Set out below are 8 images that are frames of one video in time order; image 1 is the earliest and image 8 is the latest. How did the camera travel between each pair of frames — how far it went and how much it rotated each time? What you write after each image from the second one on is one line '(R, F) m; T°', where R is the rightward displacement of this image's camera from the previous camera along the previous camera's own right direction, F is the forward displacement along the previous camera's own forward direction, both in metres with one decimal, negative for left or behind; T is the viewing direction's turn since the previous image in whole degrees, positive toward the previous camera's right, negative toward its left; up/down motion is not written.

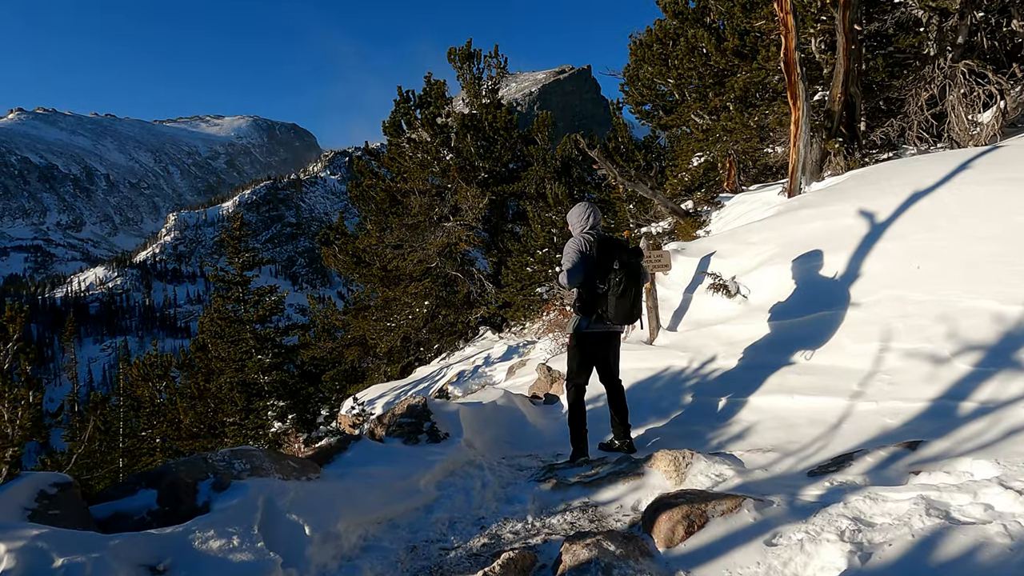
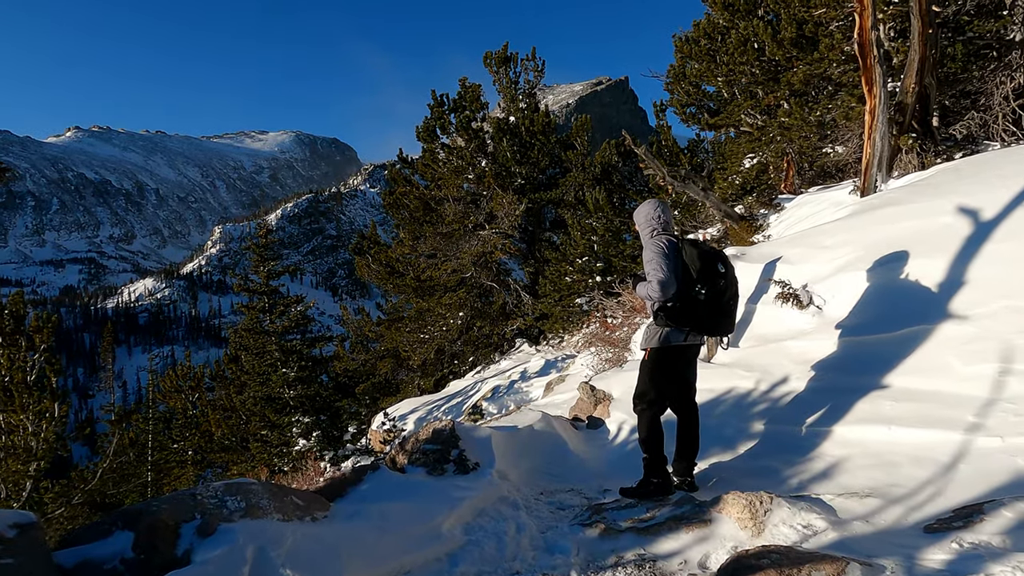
(0.0, +0.7) m; -3°
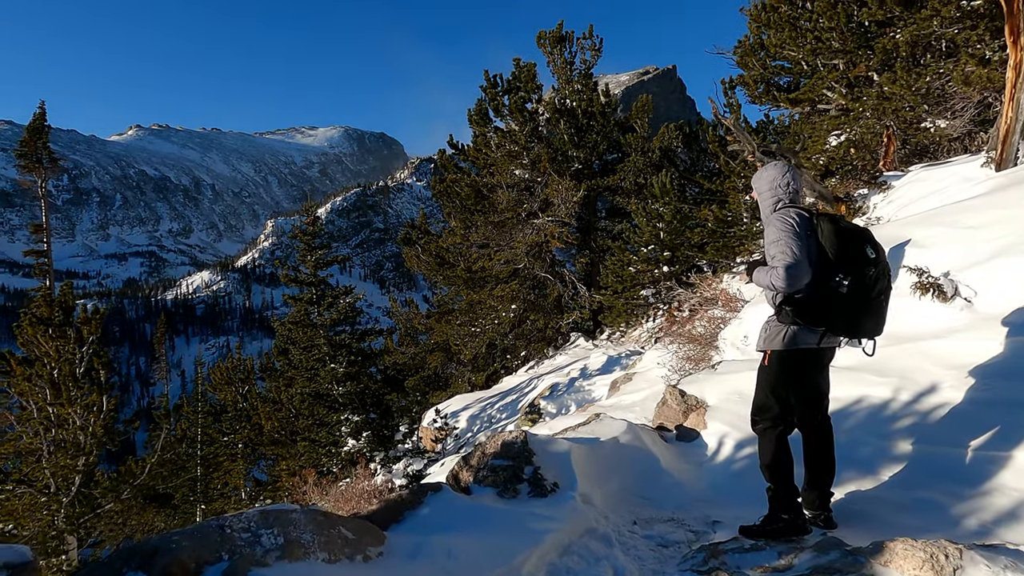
(-0.3, +0.8) m; -4°
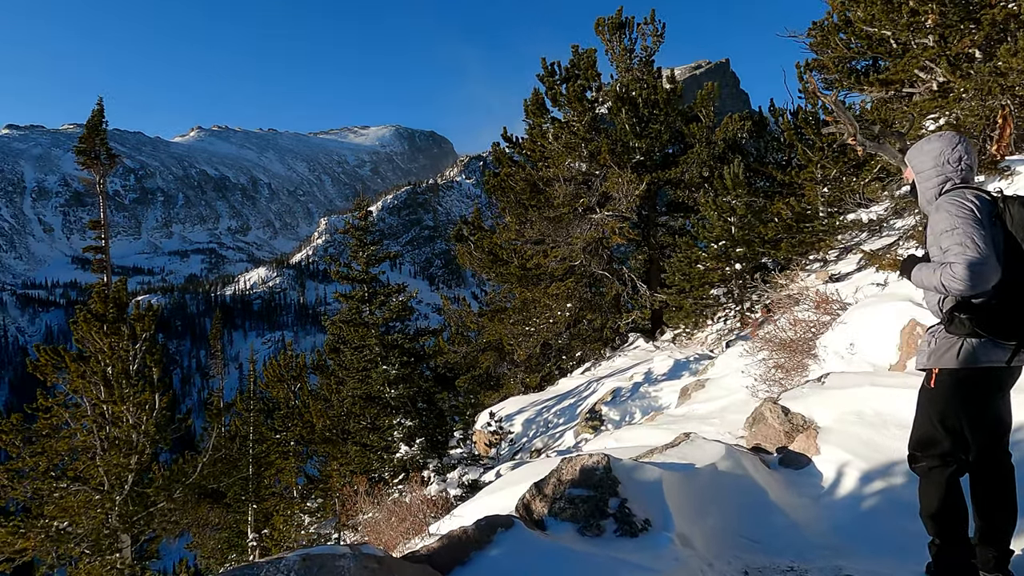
(-0.2, +0.6) m; -4°
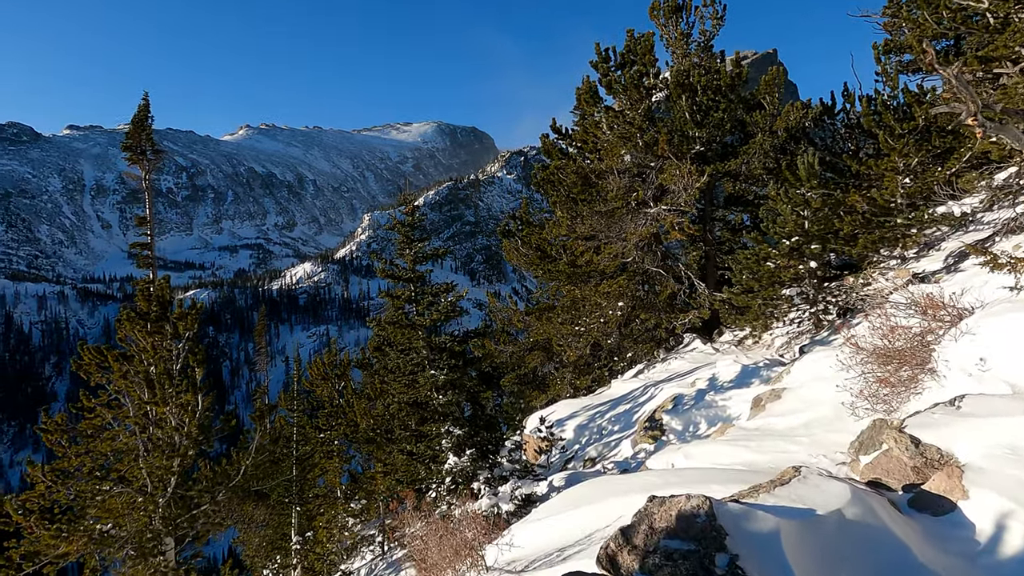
(-0.2, +0.6) m; -4°
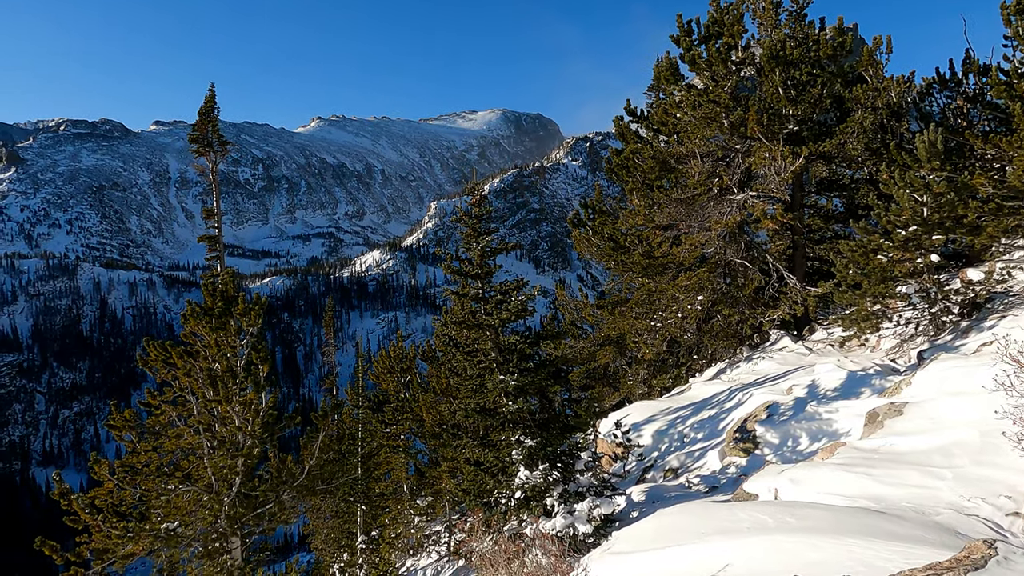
(-0.1, +0.8) m; -6°
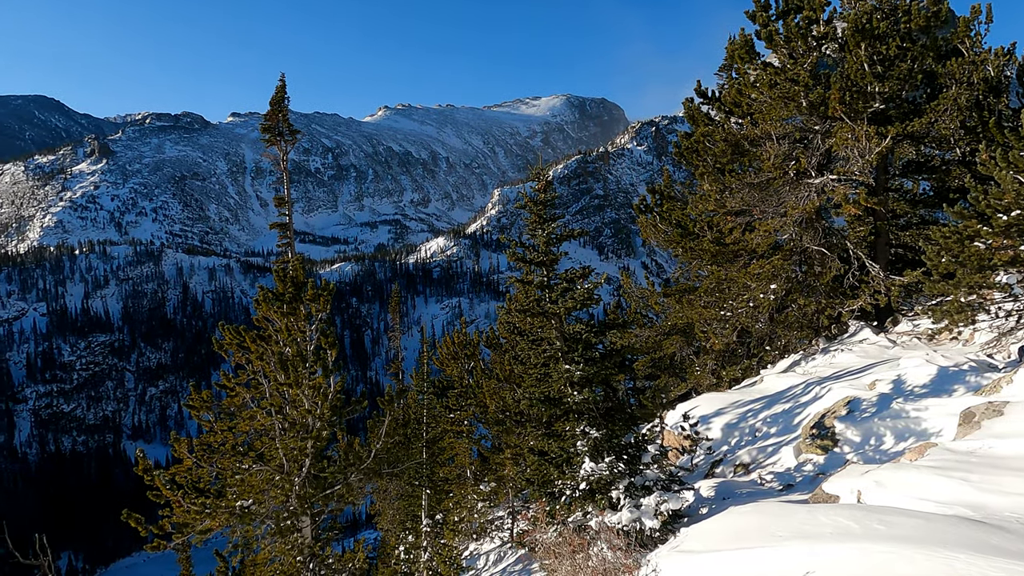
(0.0, +0.1) m; -5°
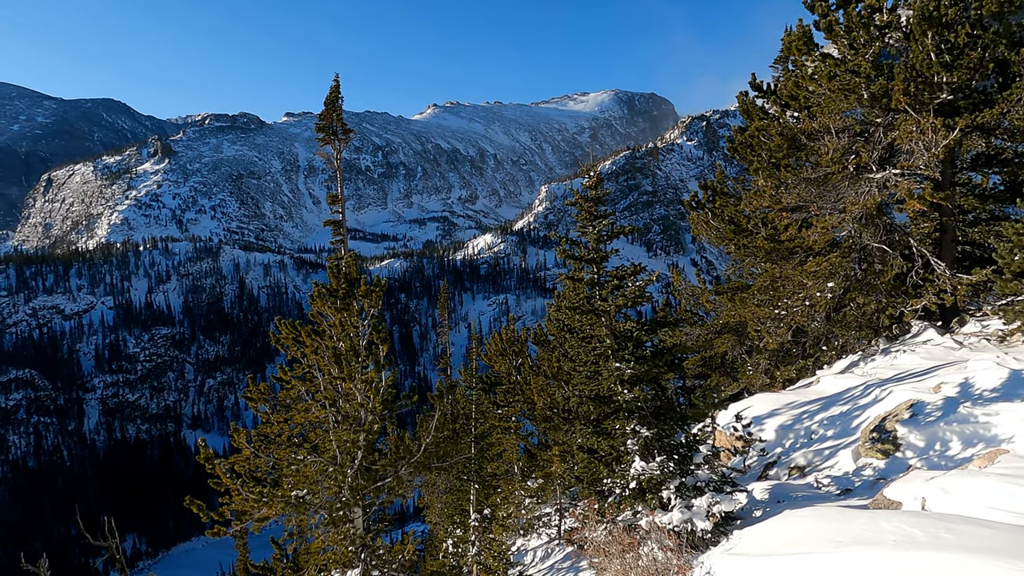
(0.0, 0.0) m; -4°
